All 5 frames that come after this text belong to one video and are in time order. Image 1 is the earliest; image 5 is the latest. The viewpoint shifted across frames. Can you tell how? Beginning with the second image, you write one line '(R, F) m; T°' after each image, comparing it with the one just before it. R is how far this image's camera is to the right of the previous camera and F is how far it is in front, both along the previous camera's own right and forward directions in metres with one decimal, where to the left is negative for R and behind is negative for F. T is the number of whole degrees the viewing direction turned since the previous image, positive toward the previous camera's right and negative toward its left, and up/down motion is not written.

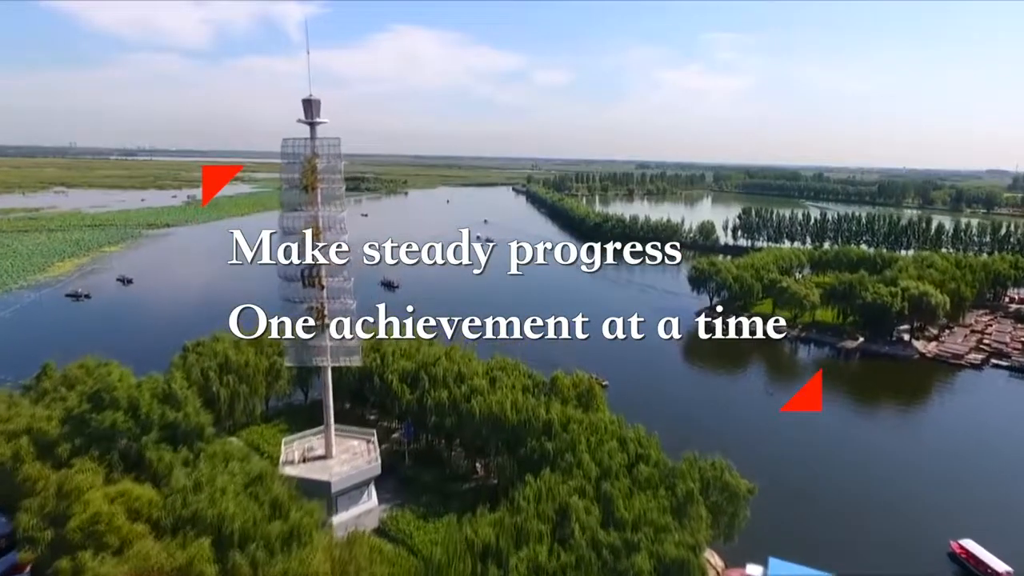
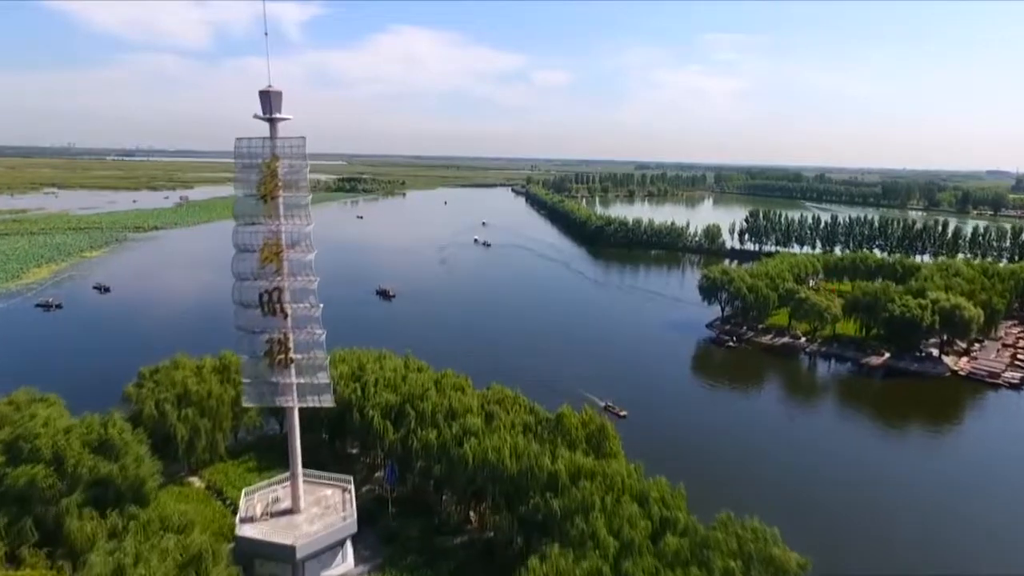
(0.0, +1.7) m; 0°
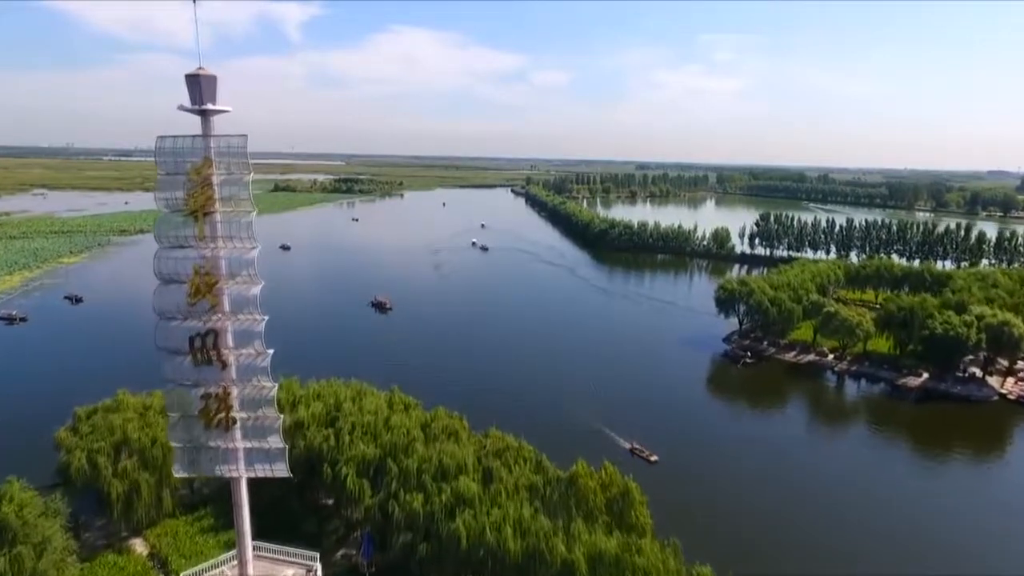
(-0.1, +2.0) m; 0°
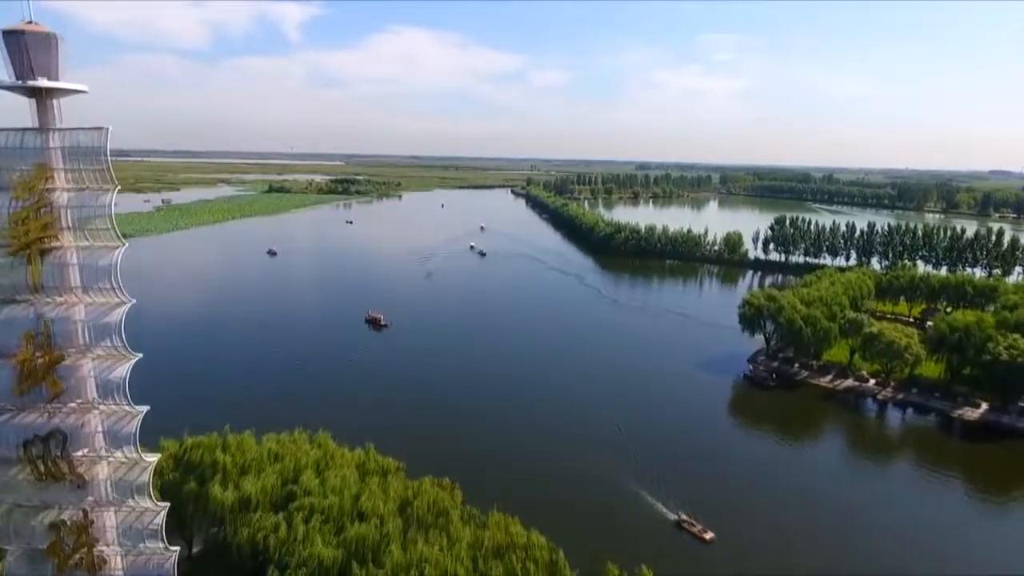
(-0.1, +2.4) m; 0°
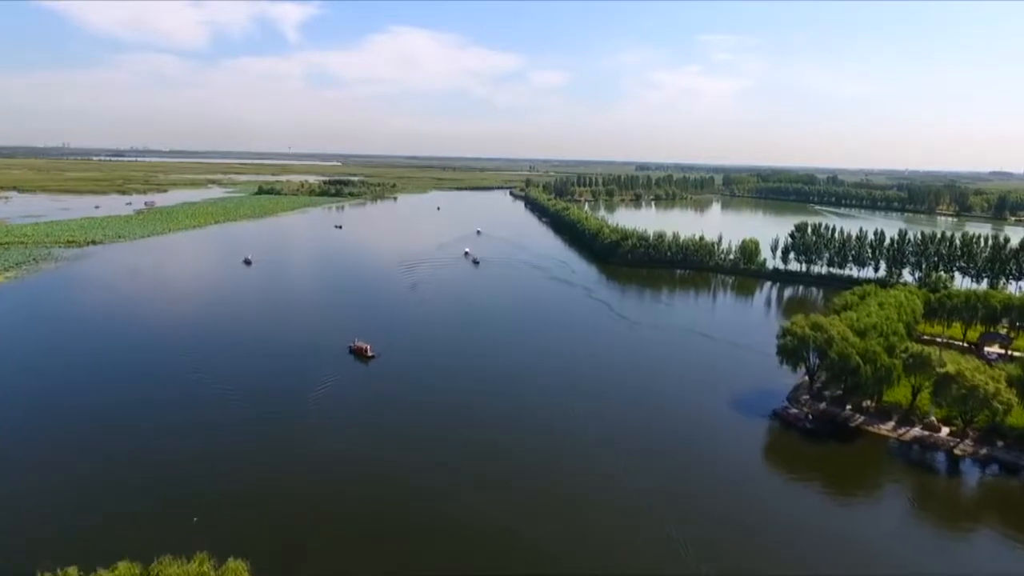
(0.0, +3.3) m; 0°
